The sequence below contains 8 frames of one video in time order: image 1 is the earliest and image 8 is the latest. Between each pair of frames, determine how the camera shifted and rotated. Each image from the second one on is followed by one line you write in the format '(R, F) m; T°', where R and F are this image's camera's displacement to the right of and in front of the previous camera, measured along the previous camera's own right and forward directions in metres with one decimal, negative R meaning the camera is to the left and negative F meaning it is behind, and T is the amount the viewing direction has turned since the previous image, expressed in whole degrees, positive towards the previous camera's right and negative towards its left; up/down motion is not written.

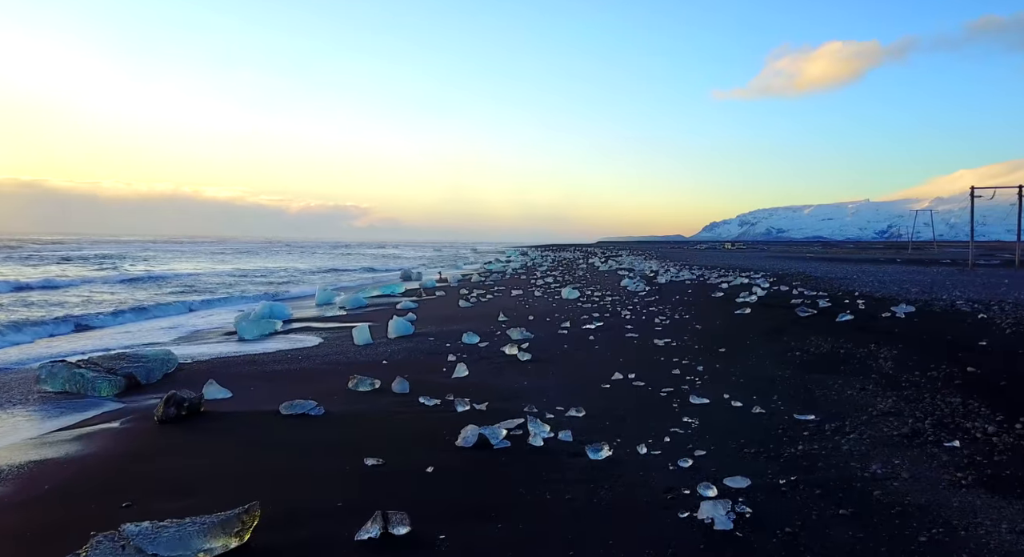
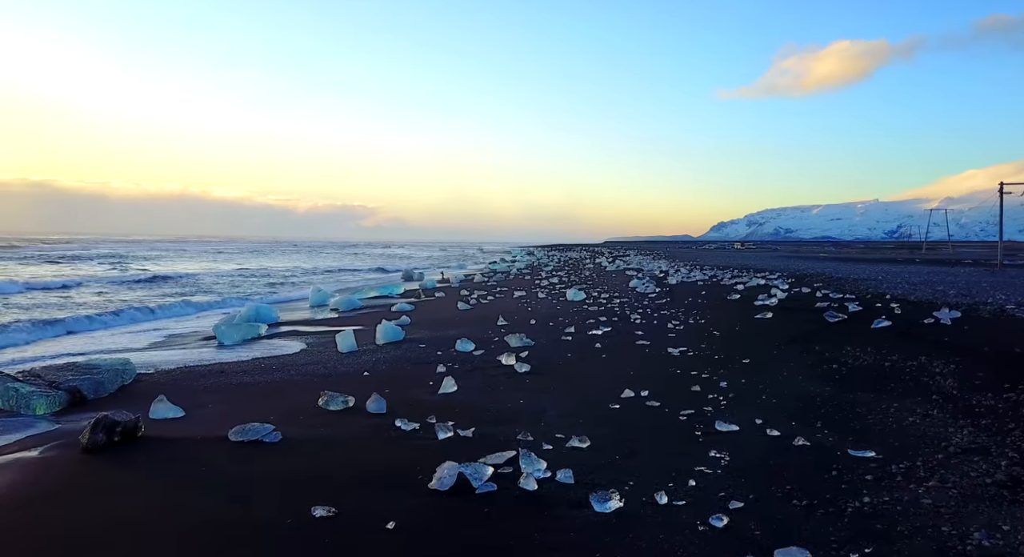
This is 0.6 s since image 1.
(+0.1, +0.8) m; -1°
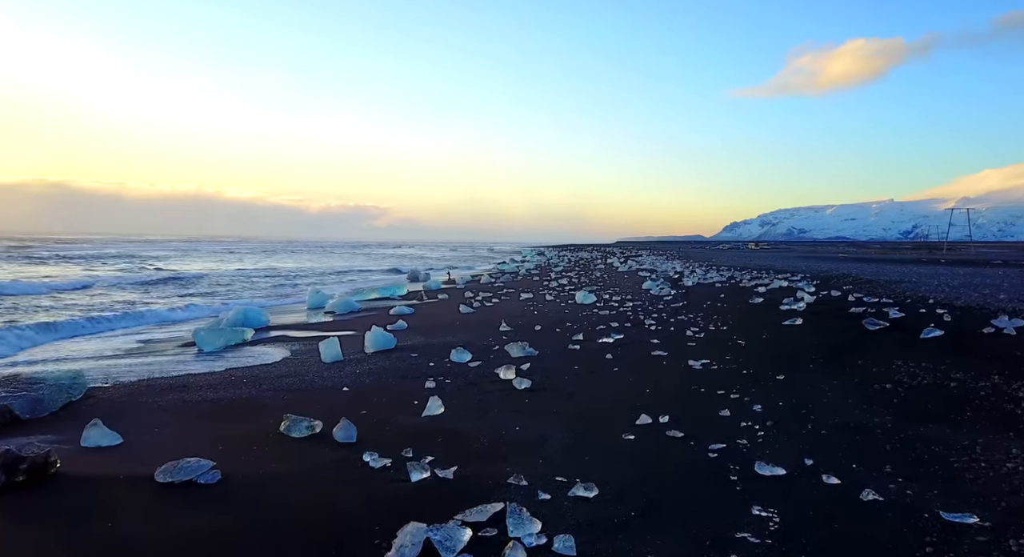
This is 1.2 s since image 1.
(+0.1, +0.9) m; -1°
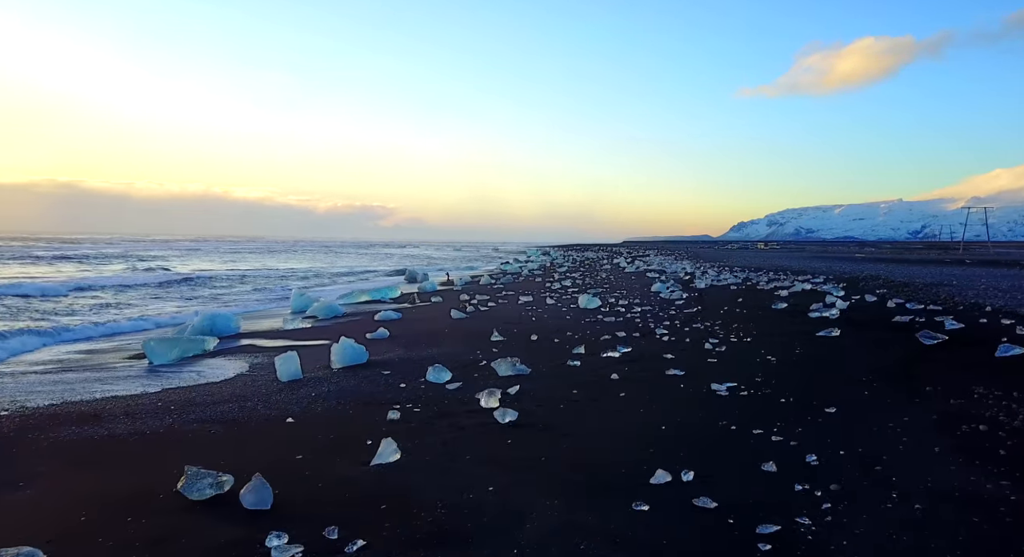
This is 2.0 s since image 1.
(+0.2, +1.2) m; -1°
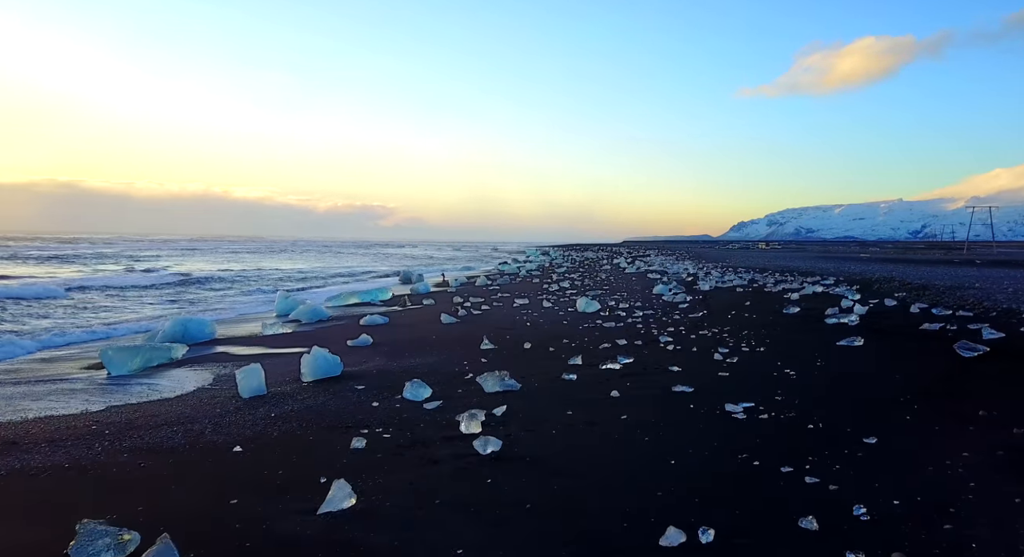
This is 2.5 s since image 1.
(+0.1, +0.7) m; 0°
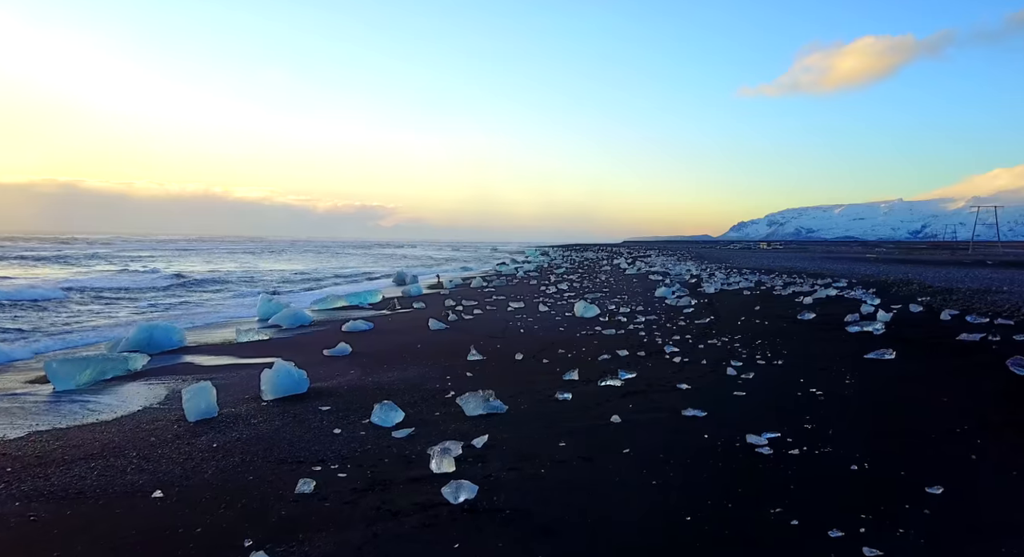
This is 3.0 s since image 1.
(+0.1, +0.8) m; 0°
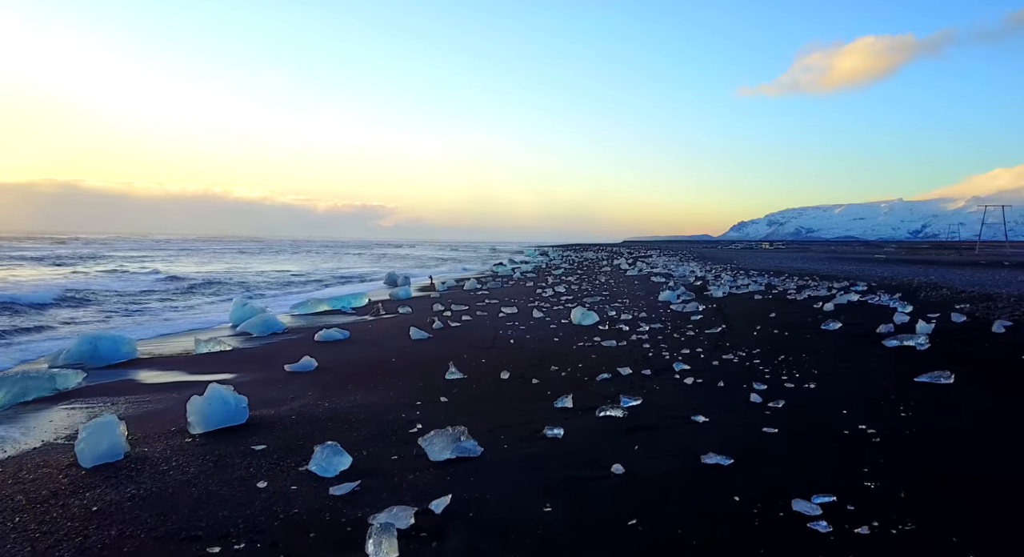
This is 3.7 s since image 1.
(+0.2, +1.0) m; 0°
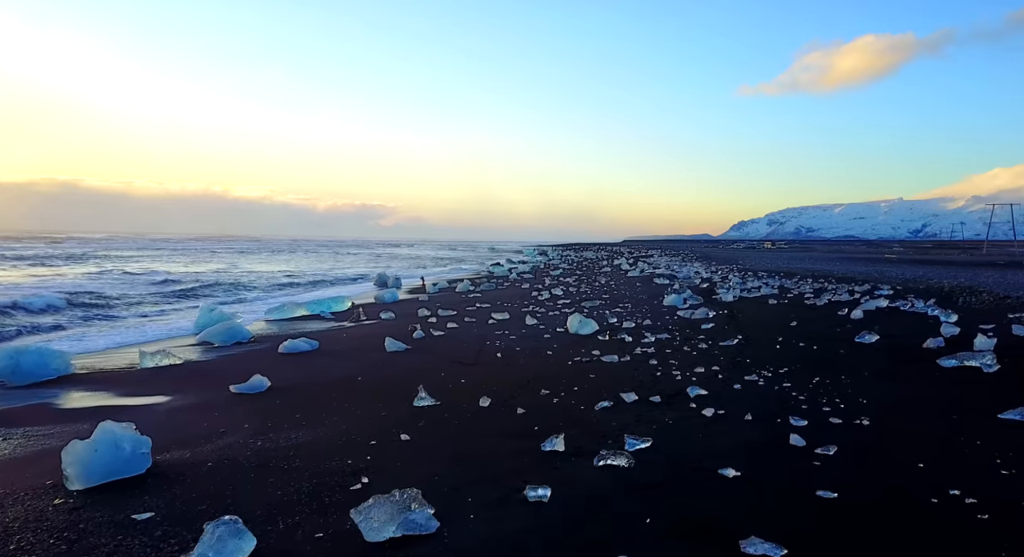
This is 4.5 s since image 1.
(+0.2, +1.1) m; 0°
